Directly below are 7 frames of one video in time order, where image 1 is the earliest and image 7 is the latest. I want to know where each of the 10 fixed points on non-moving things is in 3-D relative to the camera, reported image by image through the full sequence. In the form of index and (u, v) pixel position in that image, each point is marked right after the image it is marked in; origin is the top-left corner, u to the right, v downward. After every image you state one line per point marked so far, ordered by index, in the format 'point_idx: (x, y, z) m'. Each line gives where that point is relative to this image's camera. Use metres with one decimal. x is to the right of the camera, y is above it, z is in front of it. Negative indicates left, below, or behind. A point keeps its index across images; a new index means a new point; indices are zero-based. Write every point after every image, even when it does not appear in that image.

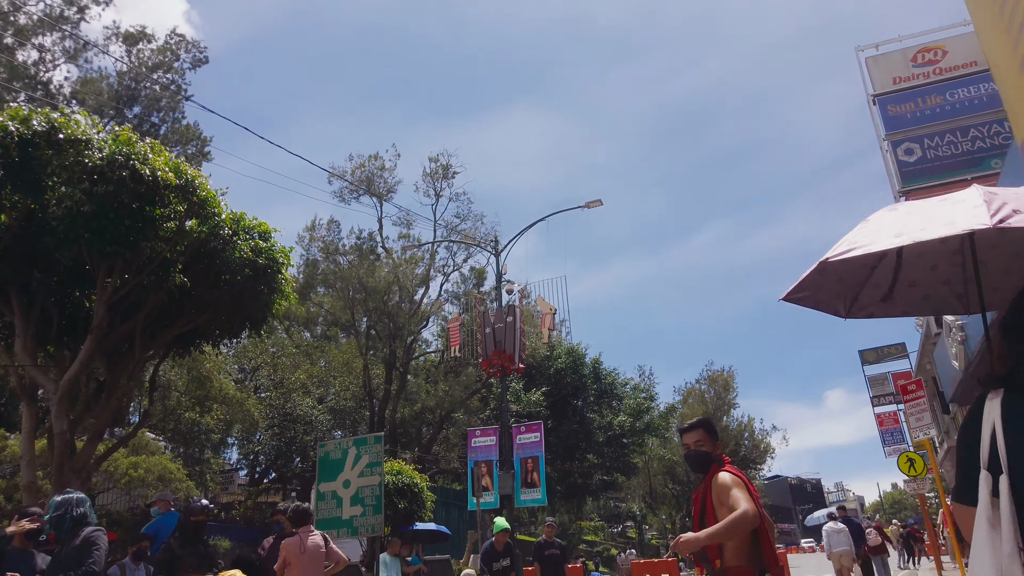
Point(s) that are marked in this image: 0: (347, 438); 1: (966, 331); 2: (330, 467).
0: (-3.0, -2.7, +13.6) m
1: (+8.2, -0.8, +13.6) m
2: (-3.3, -3.2, +13.6) m
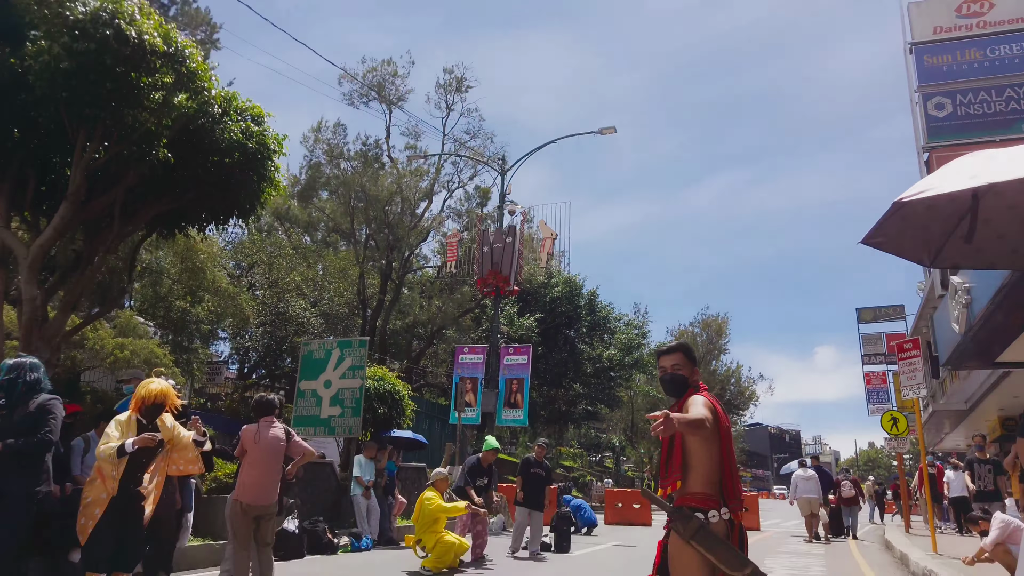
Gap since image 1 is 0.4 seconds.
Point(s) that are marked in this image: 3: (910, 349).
0: (-3.2, -0.9, +13.4) m
1: (+8.1, -0.1, +13.3) m
2: (-3.6, -1.4, +13.5) m
3: (+7.3, -1.1, +13.8) m
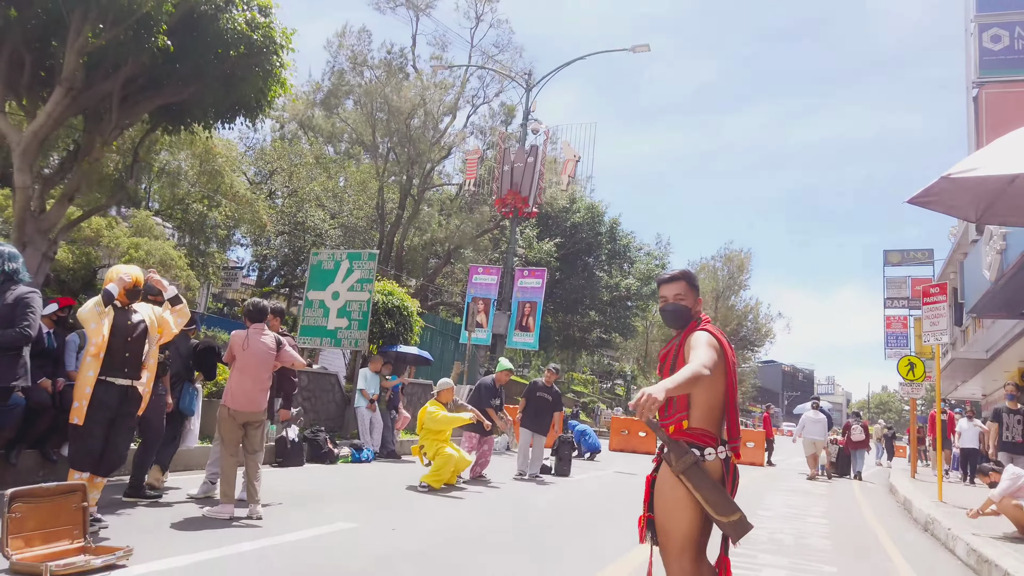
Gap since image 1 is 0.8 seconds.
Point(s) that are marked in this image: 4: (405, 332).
0: (-3.0, +0.7, +13.2) m
1: (+8.4, +0.8, +12.7) m
2: (-3.4, +0.2, +13.3) m
3: (+7.6, -0.1, +13.3) m
4: (-2.2, -0.9, +15.0) m
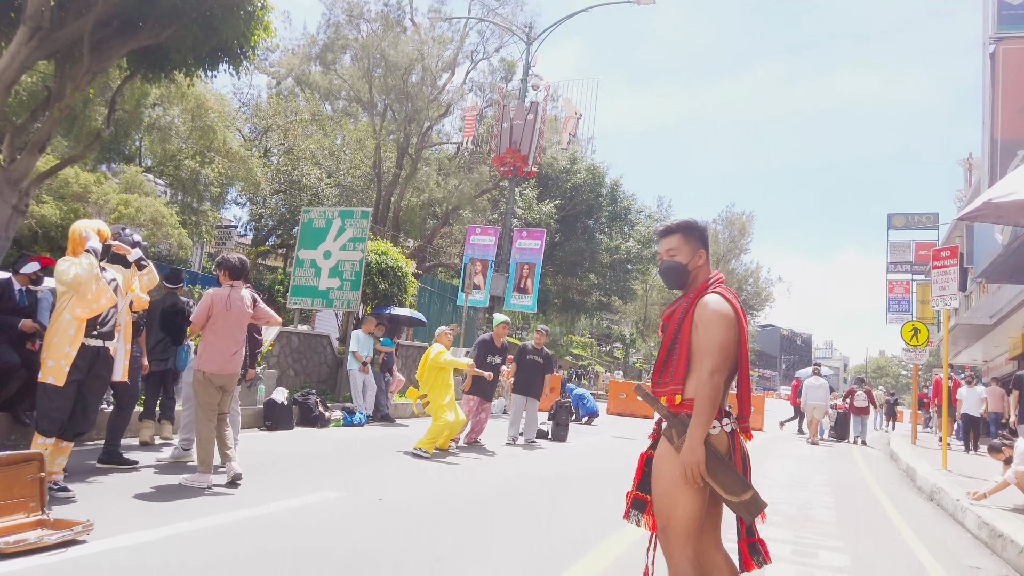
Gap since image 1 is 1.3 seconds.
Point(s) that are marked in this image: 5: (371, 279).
0: (-3.0, +1.4, +12.7) m
1: (+8.4, +1.4, +12.2) m
2: (-3.4, +0.9, +12.8) m
3: (+7.5, +0.5, +12.9) m
4: (-2.2, -0.1, +14.6) m
5: (-2.7, +0.2, +14.1) m
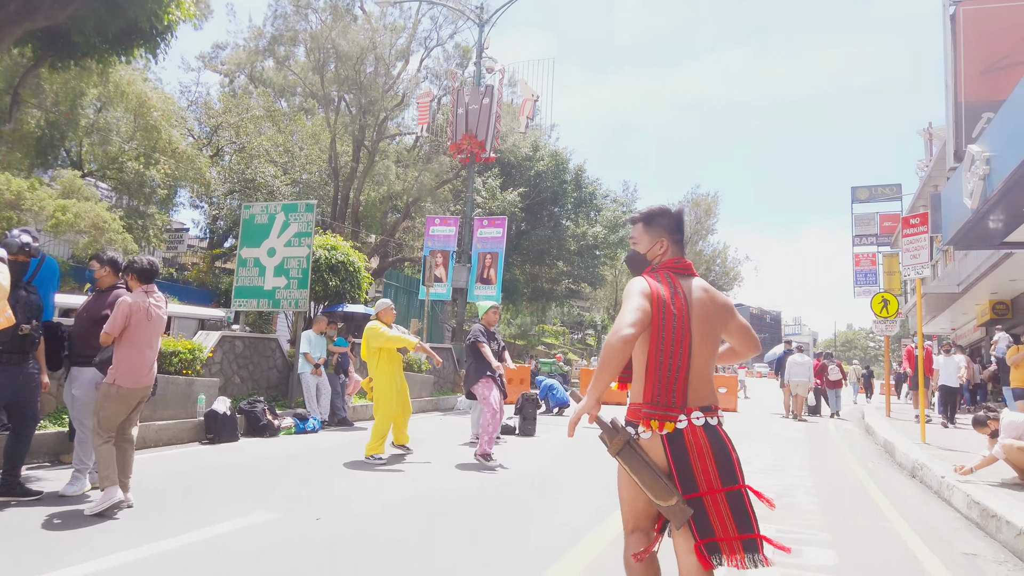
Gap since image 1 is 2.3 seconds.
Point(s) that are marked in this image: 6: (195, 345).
0: (-3.8, +1.4, +12.0) m
1: (+7.6, +1.9, +11.9) m
2: (-4.2, +0.9, +12.1) m
3: (+6.8, +1.0, +12.6) m
4: (-3.0, 0.0, +13.9) m
5: (-3.4, +0.2, +13.3) m
6: (-4.2, -0.7, +9.8) m
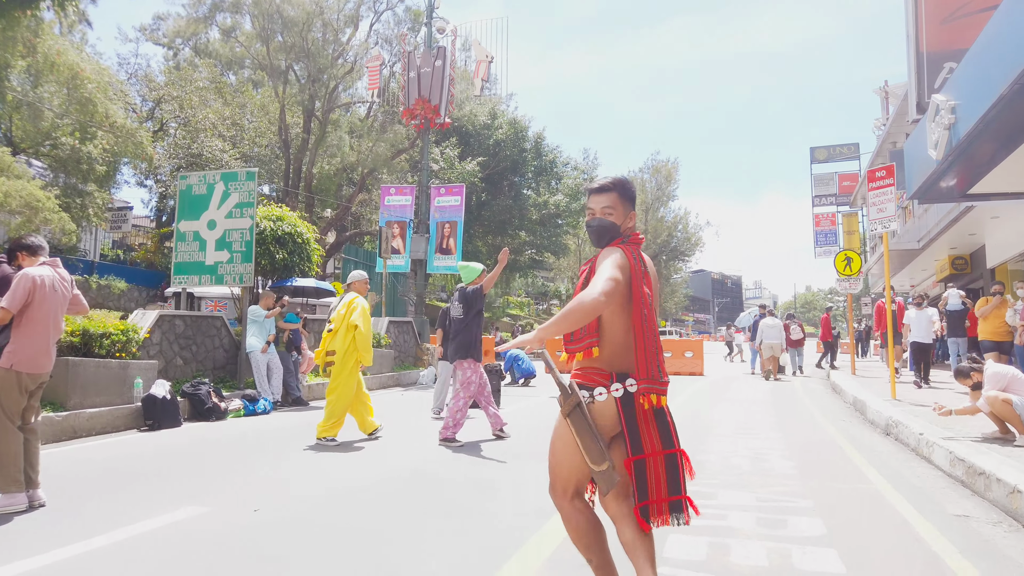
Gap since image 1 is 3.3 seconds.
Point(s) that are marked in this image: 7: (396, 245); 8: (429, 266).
0: (-4.4, +1.7, +11.2) m
1: (+6.9, +2.7, +11.6) m
2: (-4.8, +1.3, +11.3) m
3: (+6.1, +1.8, +12.3) m
4: (-3.7, +0.5, +13.2) m
5: (-4.1, +0.7, +12.6) m
6: (-4.7, -0.5, +9.1) m
7: (-3.0, +1.1, +19.4) m
8: (-2.2, +0.6, +19.7) m
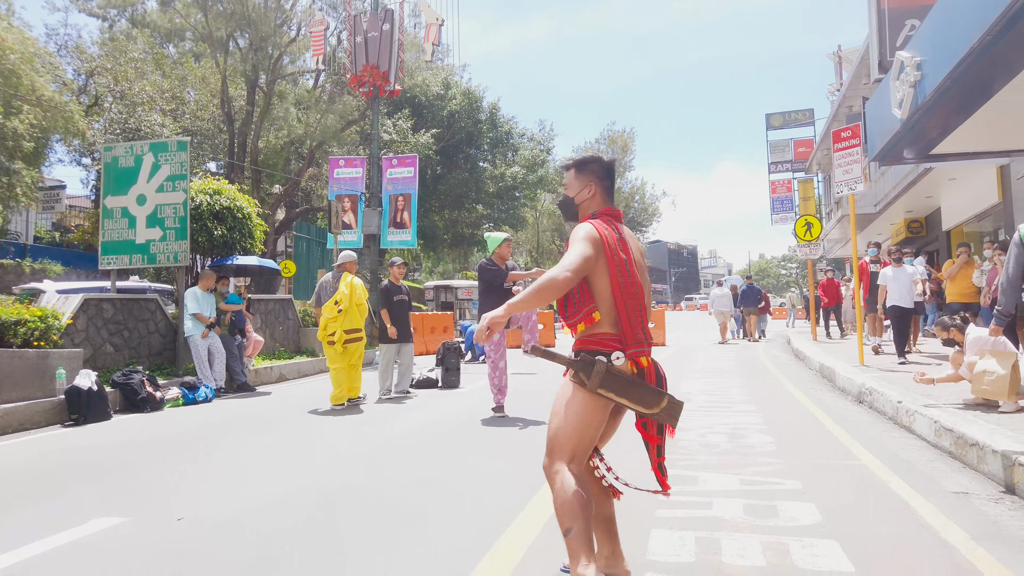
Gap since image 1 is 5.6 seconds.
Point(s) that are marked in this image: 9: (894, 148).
0: (-5.1, +2.0, +10.3) m
1: (+6.2, +3.3, +11.3) m
2: (-5.4, +1.5, +10.4) m
3: (+5.4, +2.4, +12.0) m
4: (-4.4, +0.8, +12.4) m
5: (-4.8, +1.0, +11.8) m
6: (-5.1, -0.3, +8.3) m
7: (-4.1, +1.7, +18.6) m
8: (-3.2, +1.2, +19.0) m
9: (+6.7, +2.5, +13.1) m
